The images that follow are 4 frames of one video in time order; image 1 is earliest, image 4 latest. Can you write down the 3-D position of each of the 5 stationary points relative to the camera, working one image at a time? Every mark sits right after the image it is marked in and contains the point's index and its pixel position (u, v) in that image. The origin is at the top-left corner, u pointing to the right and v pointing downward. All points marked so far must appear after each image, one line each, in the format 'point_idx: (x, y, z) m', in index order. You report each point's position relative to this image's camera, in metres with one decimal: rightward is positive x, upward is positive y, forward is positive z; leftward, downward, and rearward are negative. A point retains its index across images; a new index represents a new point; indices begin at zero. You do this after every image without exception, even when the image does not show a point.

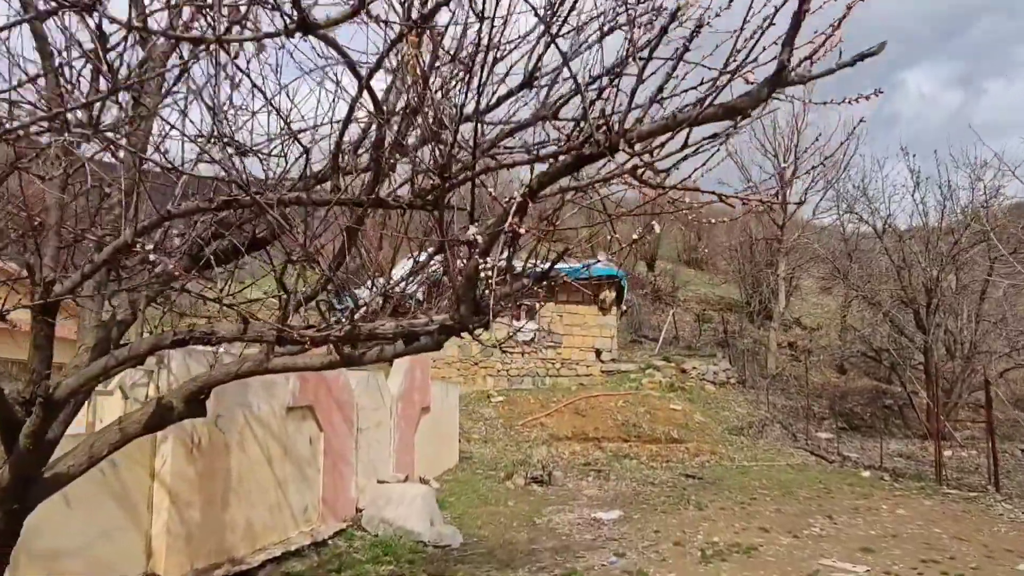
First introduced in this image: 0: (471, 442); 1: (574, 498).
0: (-0.6, -2.3, +11.0) m
1: (+0.7, -2.3, +8.3) m
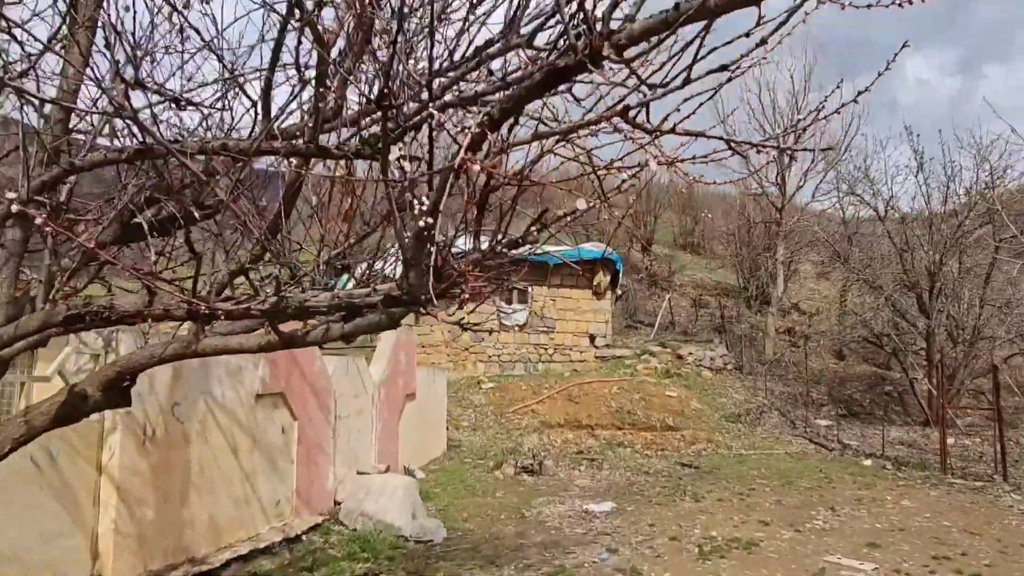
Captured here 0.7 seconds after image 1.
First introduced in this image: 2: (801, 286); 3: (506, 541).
0: (-0.7, -2.0, +10.7) m
1: (+0.6, -2.1, +7.9) m
2: (+7.6, 0.0, +19.9) m
3: (0.0, -2.0, +5.9) m
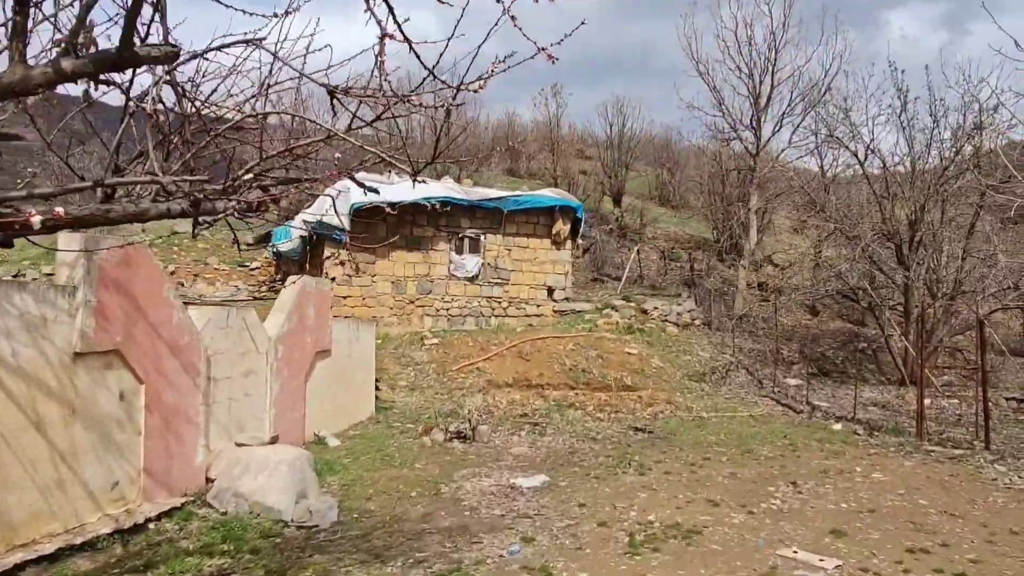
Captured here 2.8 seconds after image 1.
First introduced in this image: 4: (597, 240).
0: (-1.5, -1.3, +9.7) m
1: (-0.1, -1.6, +7.0) m
2: (+6.6, +1.2, +19.0) m
3: (-0.7, -1.6, +5.0) m
4: (+2.1, +1.2, +18.9) m
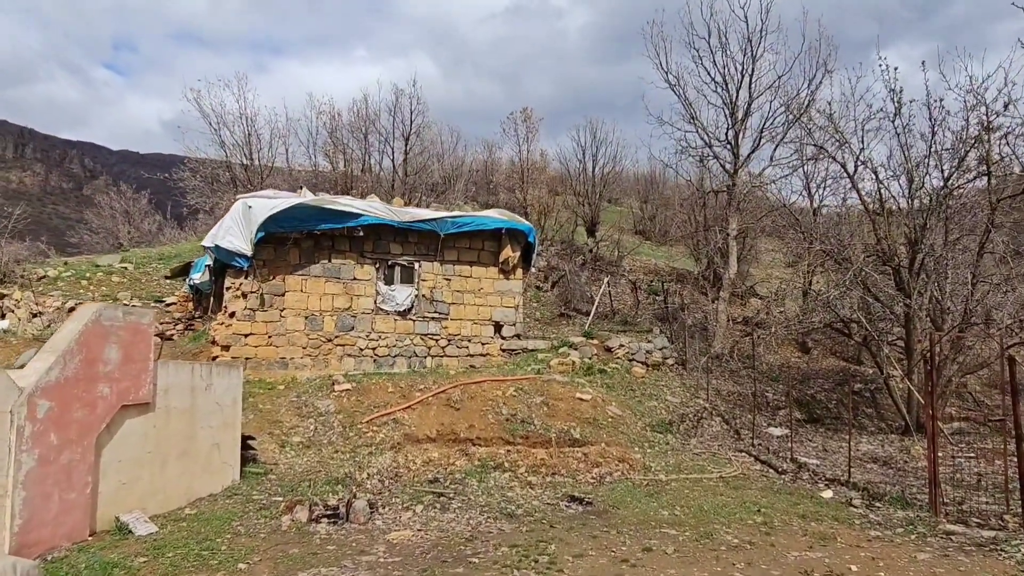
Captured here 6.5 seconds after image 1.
0: (-2.4, -1.7, +7.9) m
1: (-1.0, -1.8, +5.2) m
2: (+5.7, +0.4, +17.3) m
3: (-1.6, -1.7, +3.1) m
4: (+1.2, +0.4, +17.2) m
